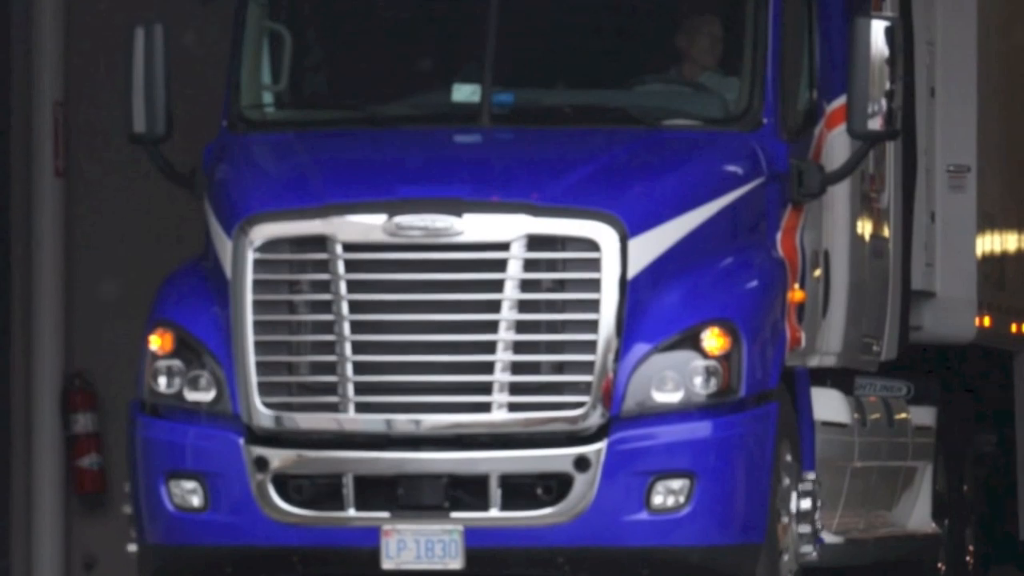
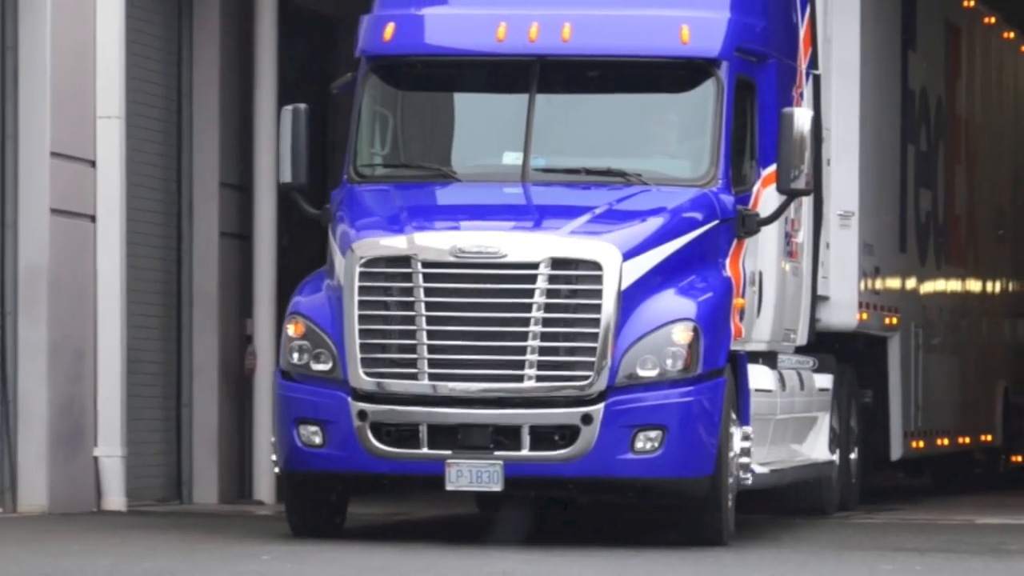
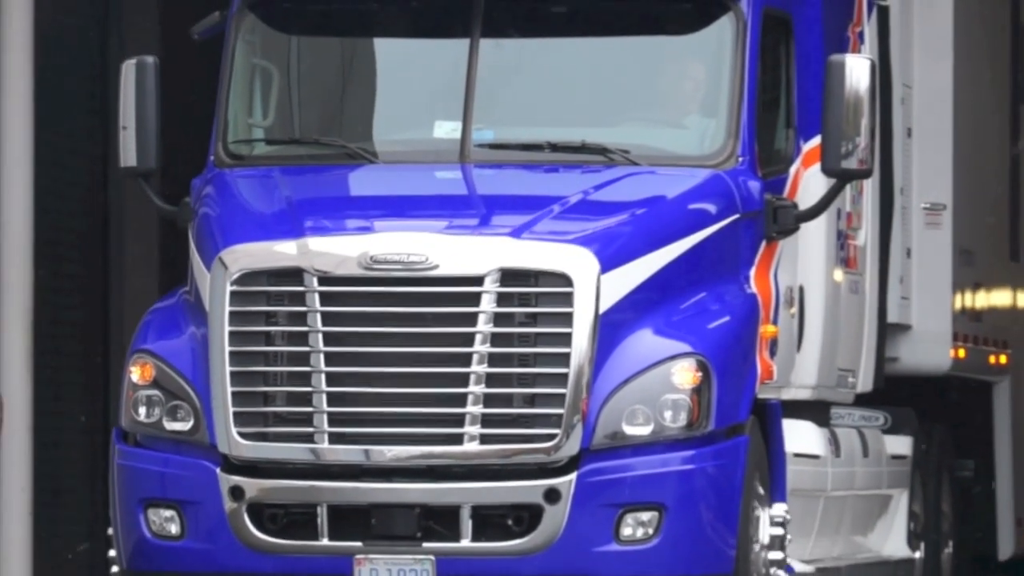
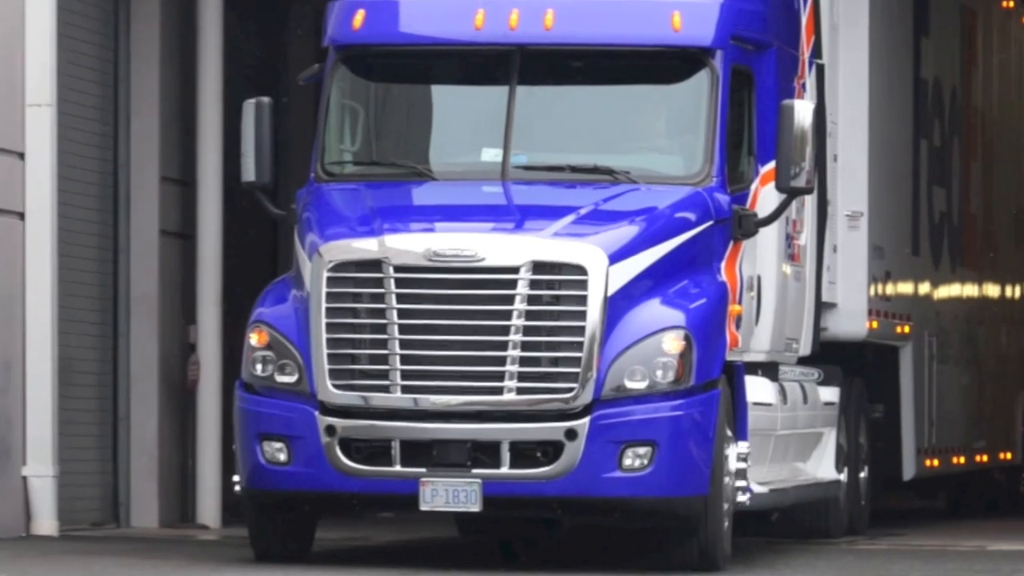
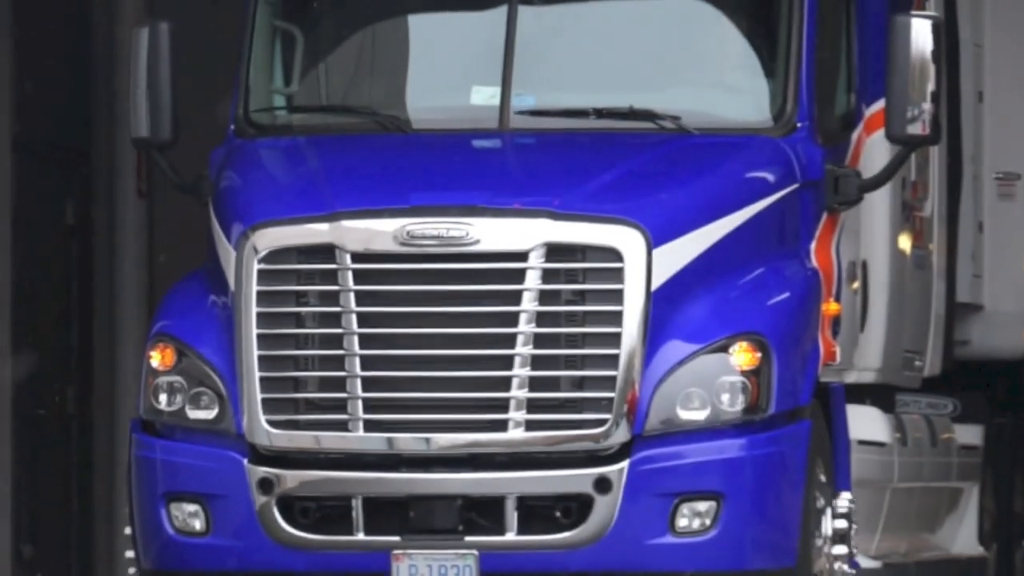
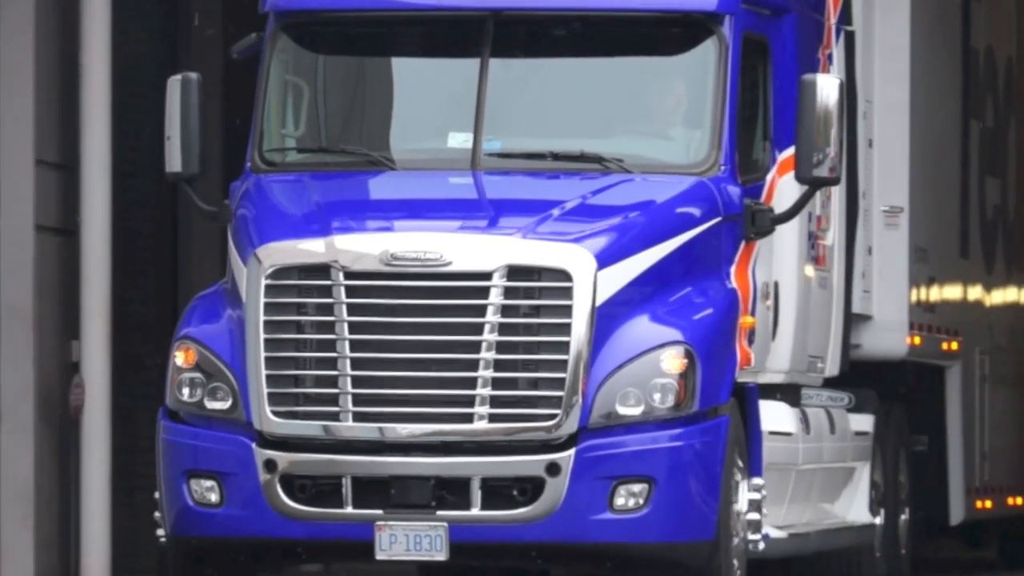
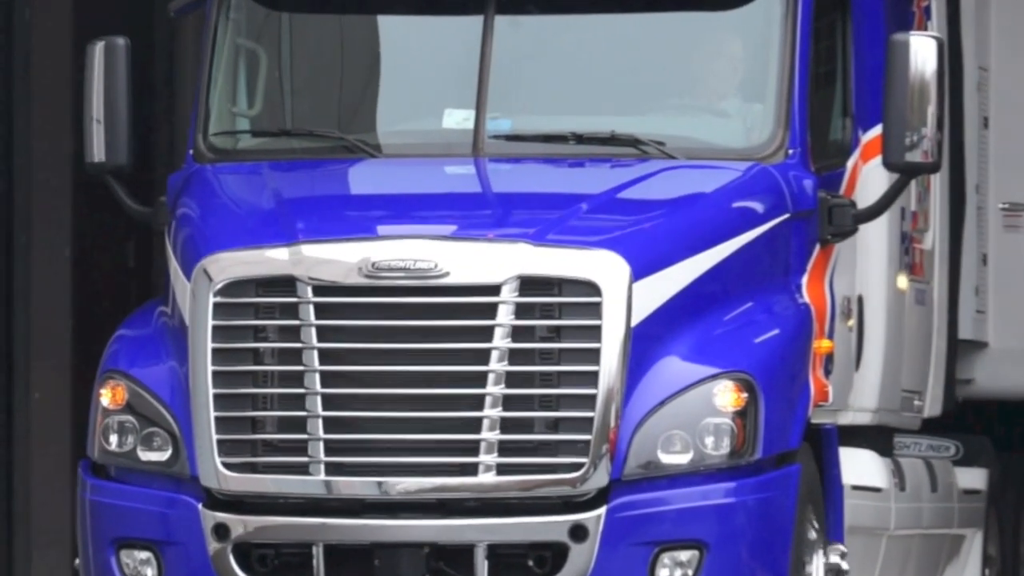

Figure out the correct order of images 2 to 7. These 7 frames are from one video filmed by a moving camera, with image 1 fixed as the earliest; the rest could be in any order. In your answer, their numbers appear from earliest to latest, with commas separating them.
5, 7, 3, 6, 4, 2
